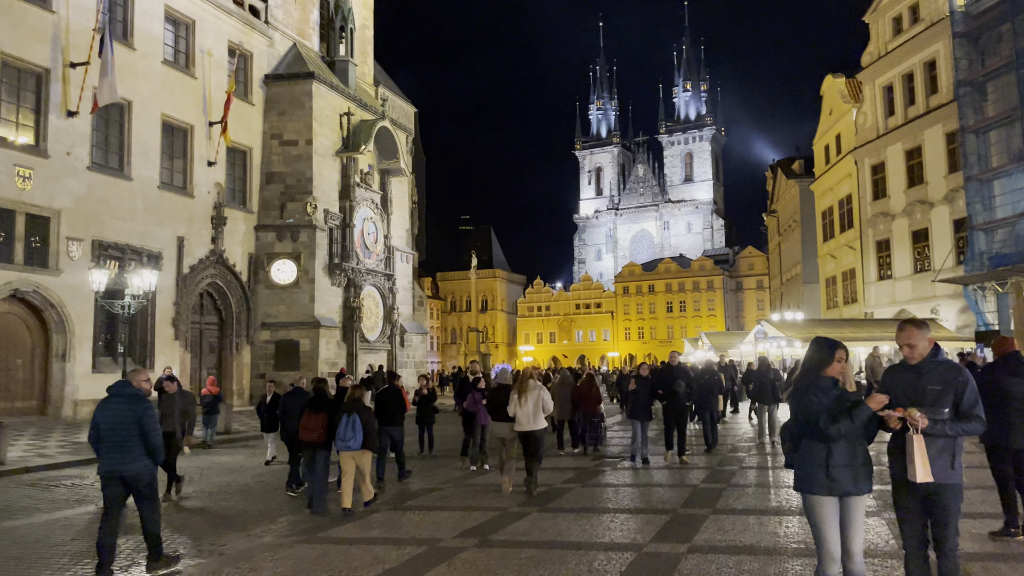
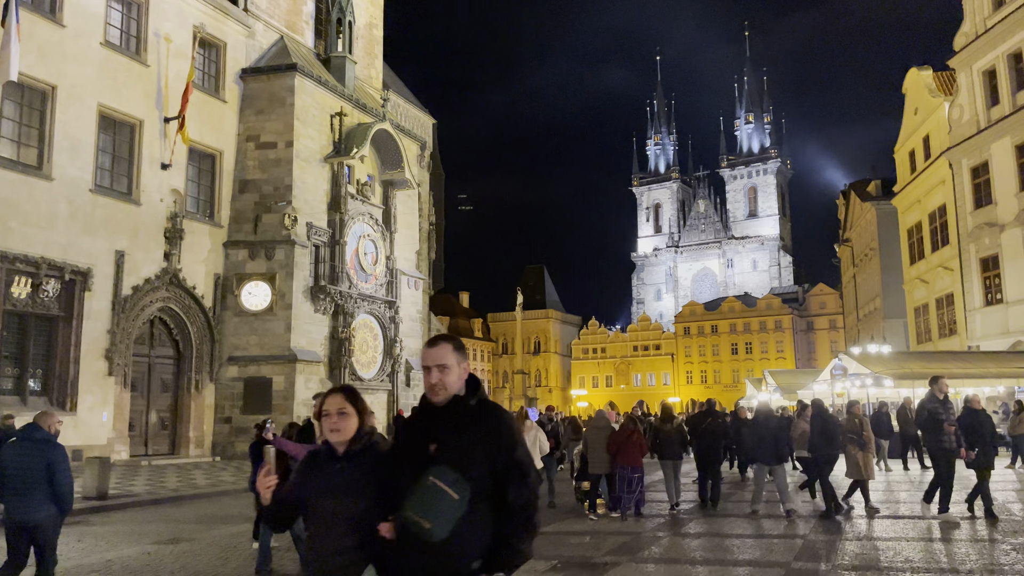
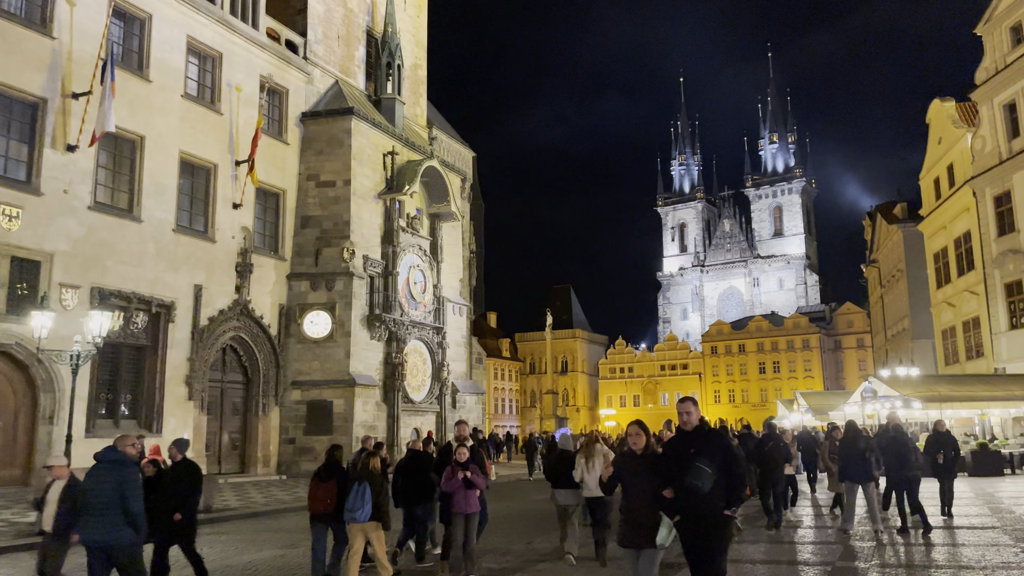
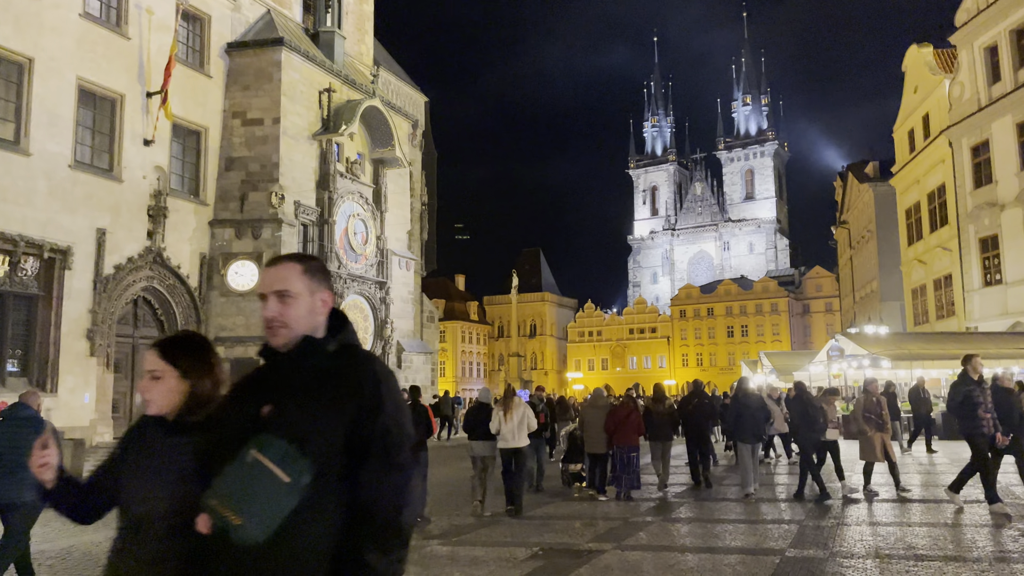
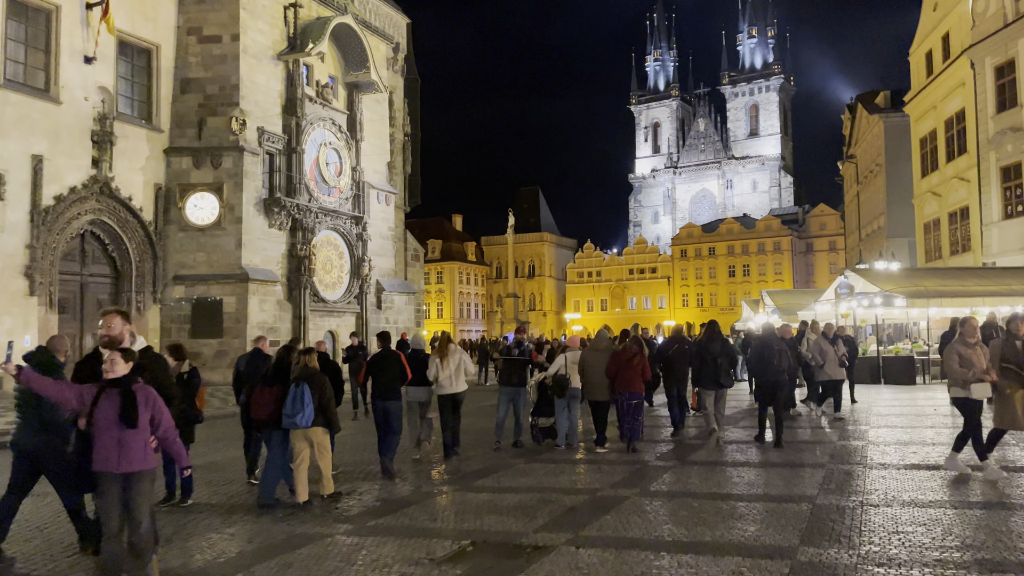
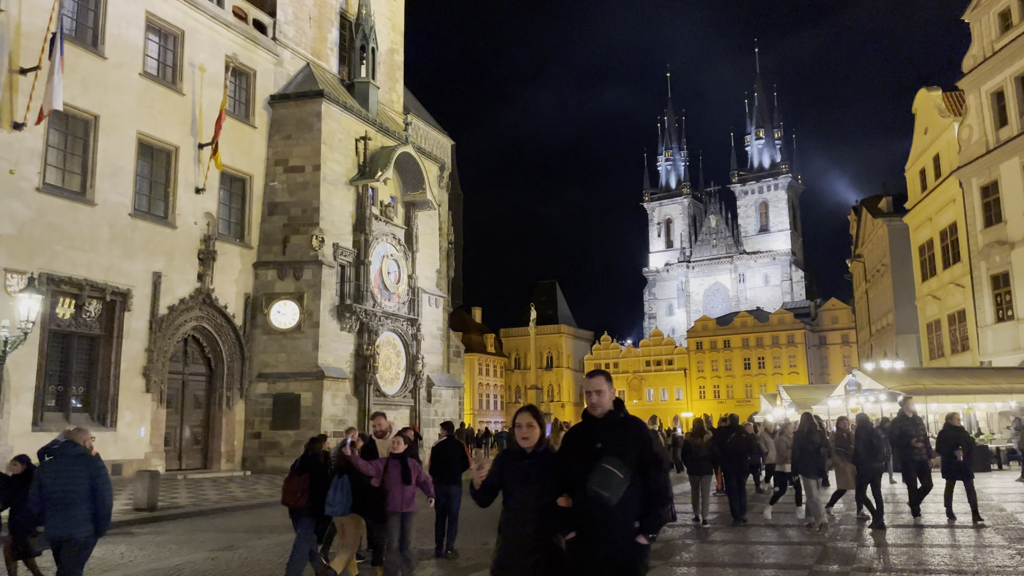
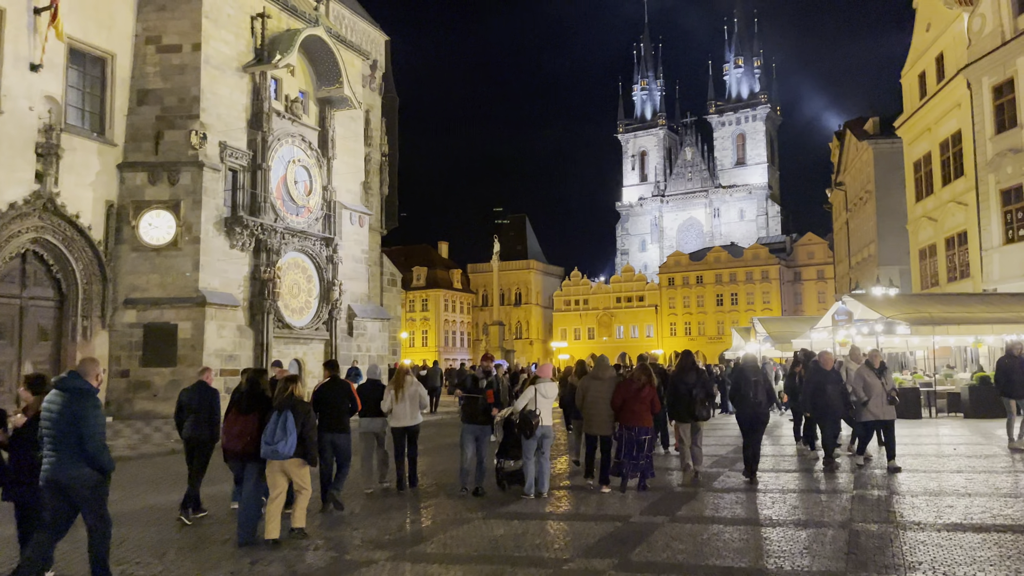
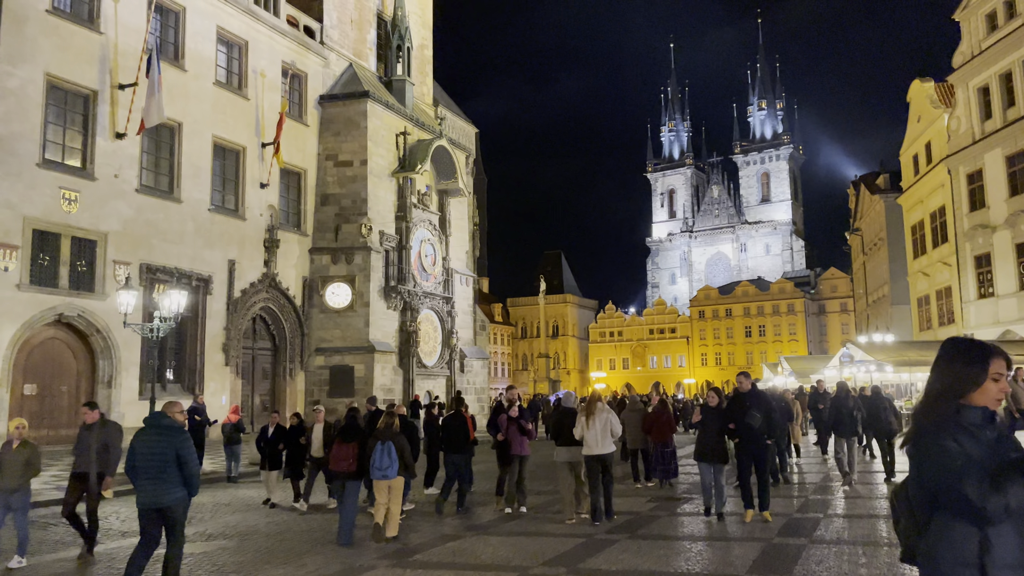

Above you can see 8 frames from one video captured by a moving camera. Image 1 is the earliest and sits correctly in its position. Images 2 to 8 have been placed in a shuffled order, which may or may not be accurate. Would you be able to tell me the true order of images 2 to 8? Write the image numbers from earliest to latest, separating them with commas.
8, 3, 6, 2, 4, 5, 7
